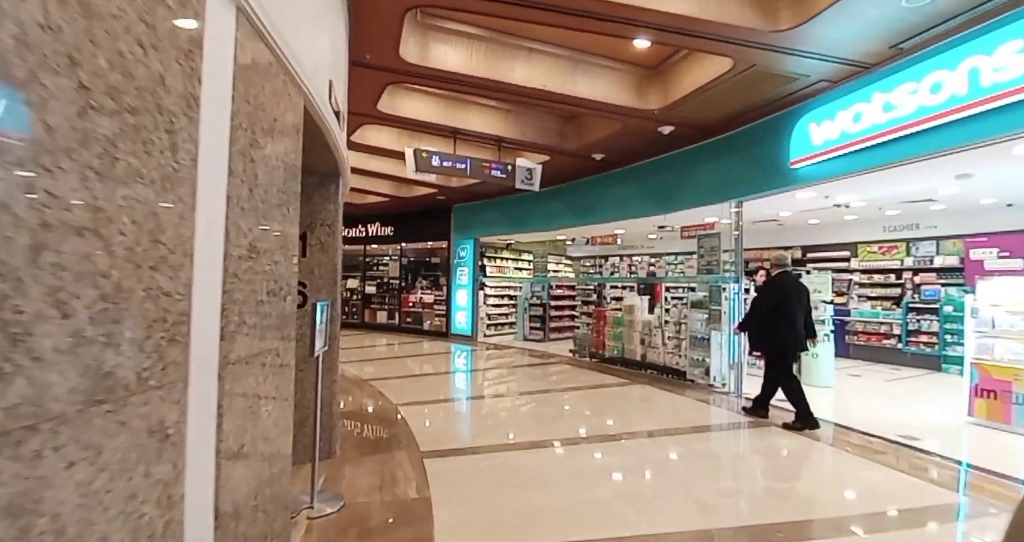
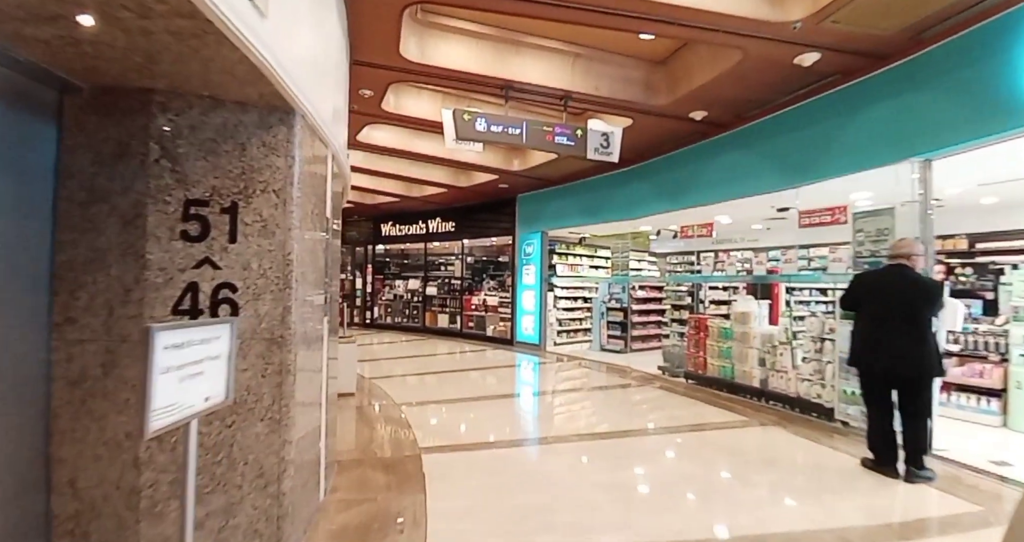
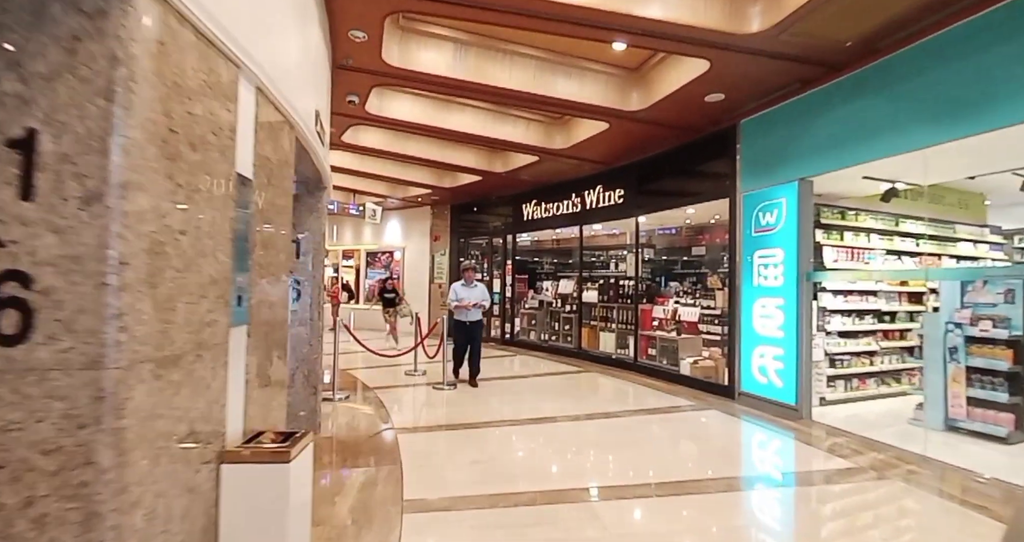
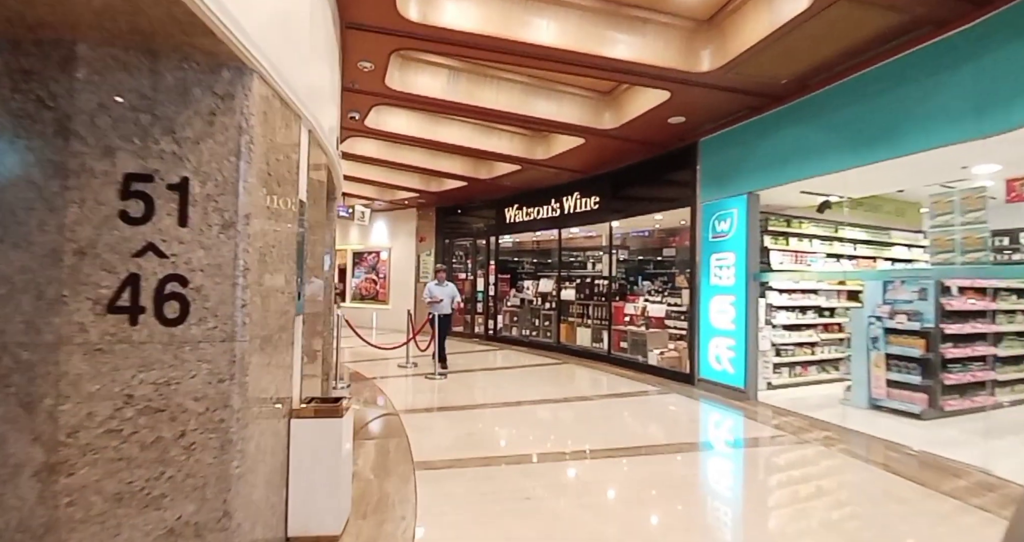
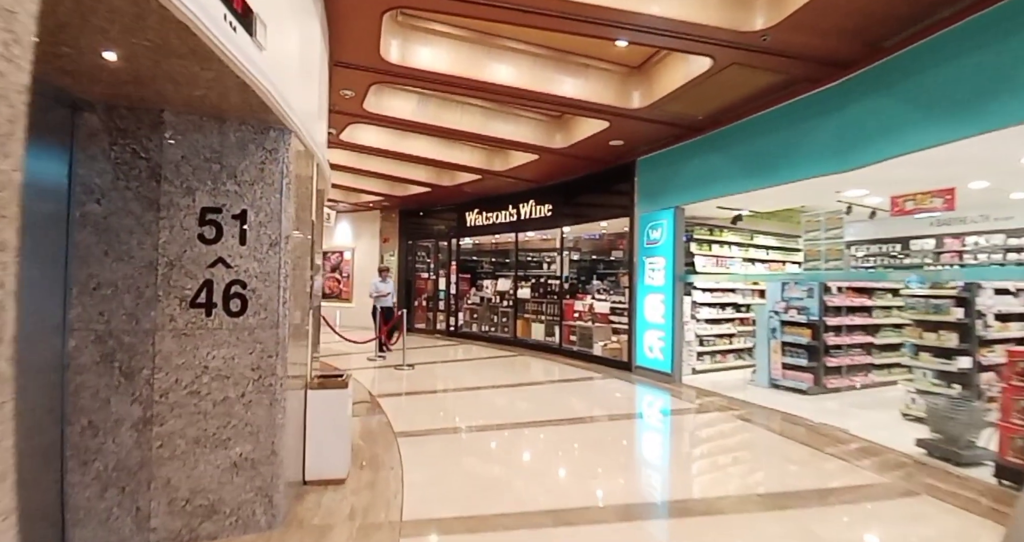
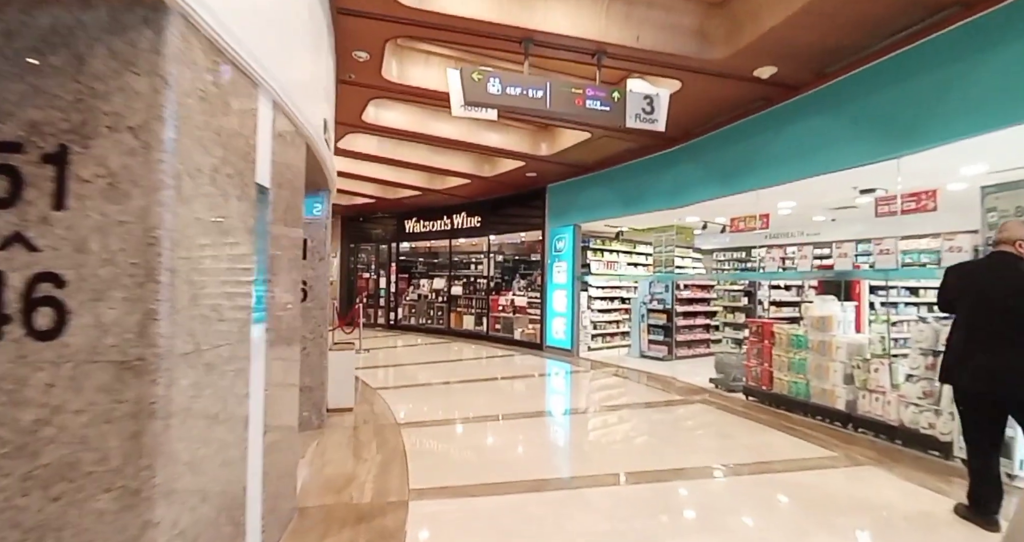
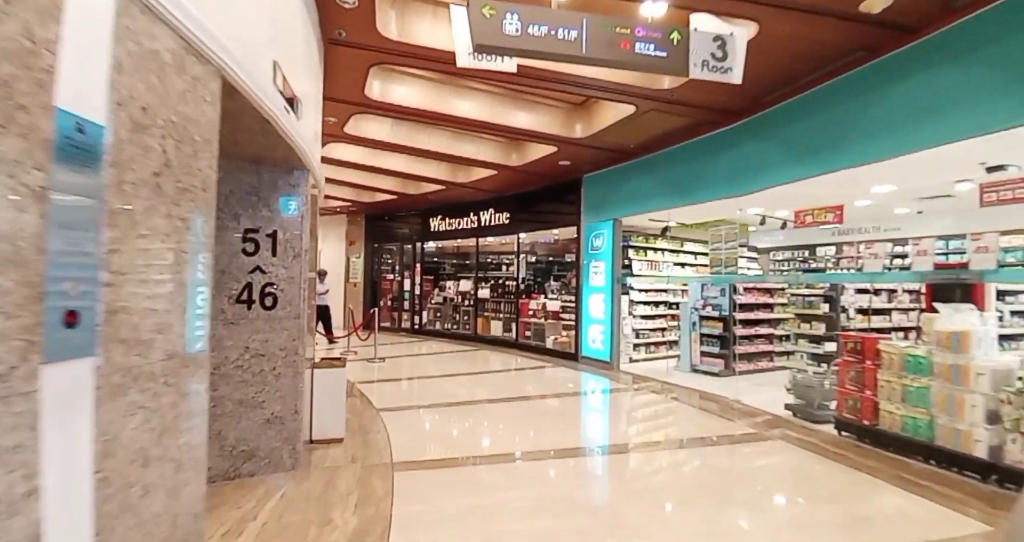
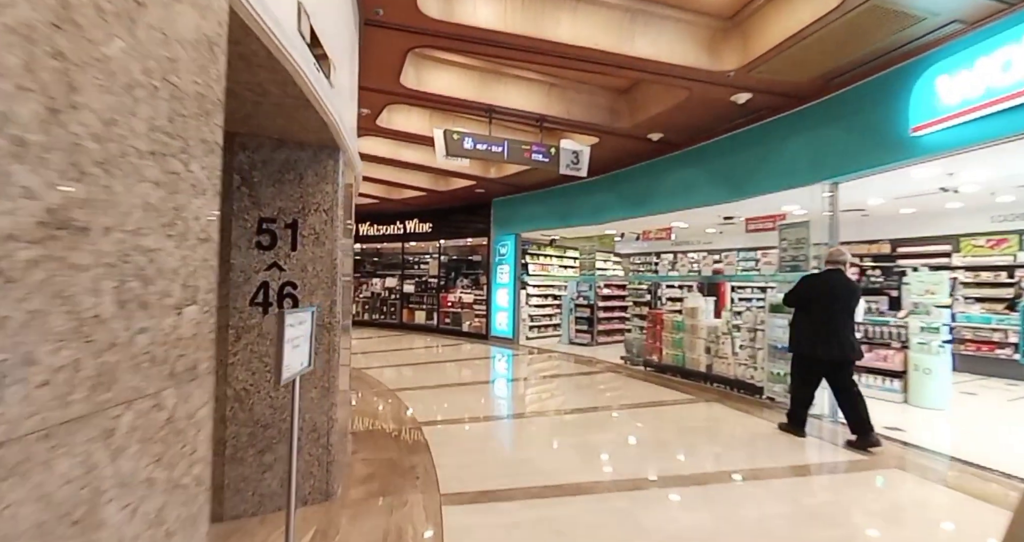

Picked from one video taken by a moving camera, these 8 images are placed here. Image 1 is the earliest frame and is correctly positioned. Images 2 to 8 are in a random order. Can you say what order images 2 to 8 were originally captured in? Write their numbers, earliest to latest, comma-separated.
8, 2, 6, 7, 5, 4, 3
